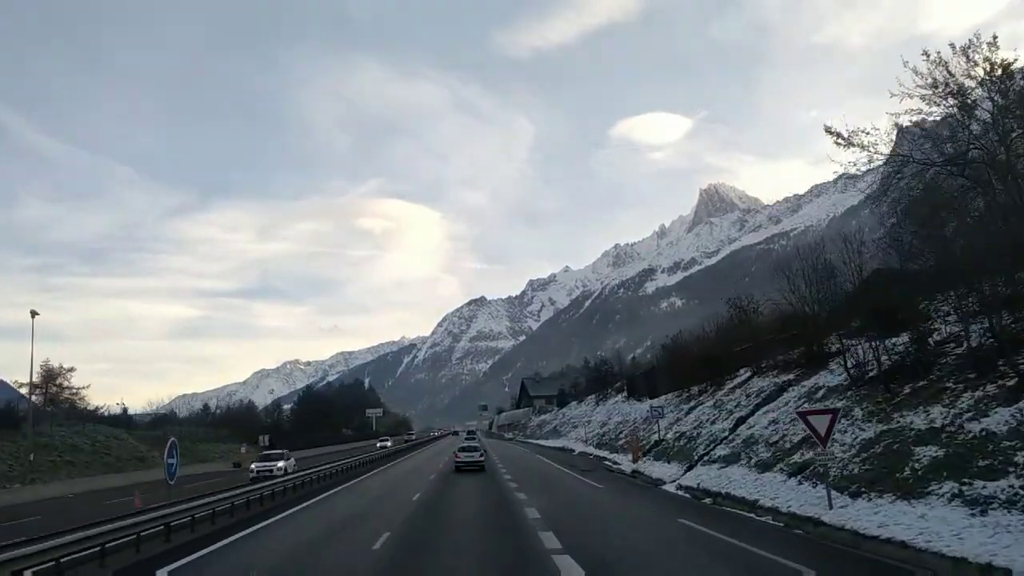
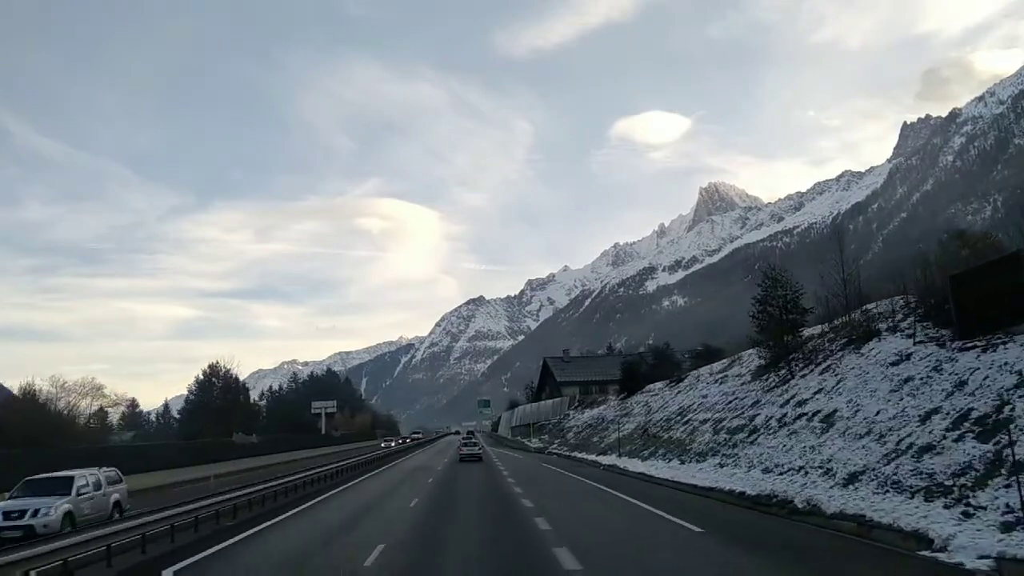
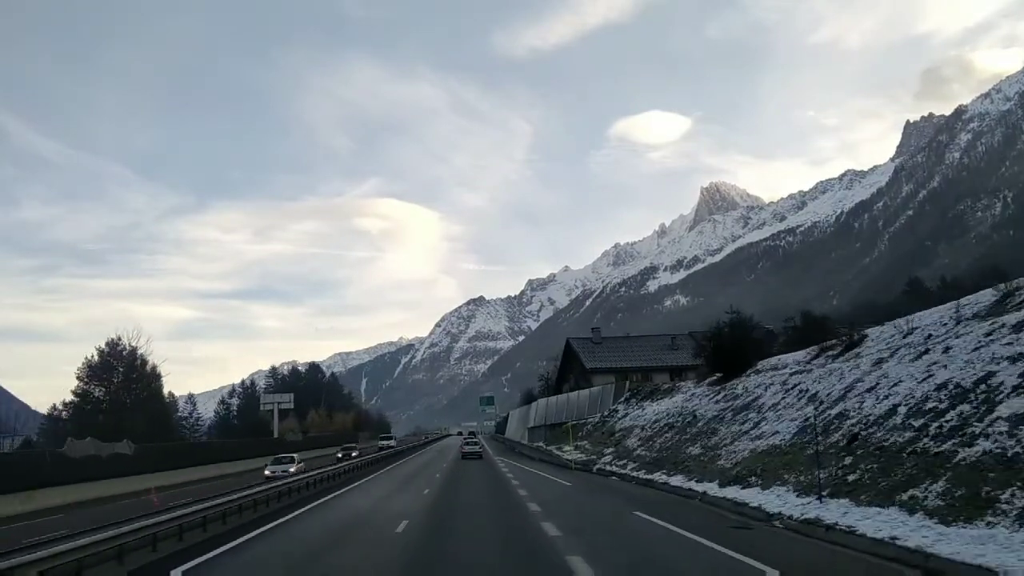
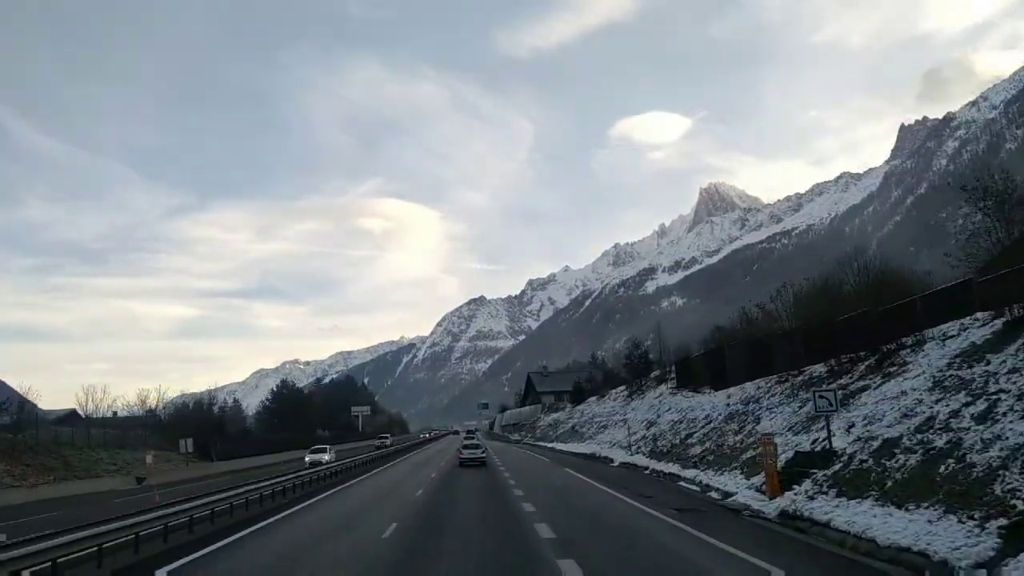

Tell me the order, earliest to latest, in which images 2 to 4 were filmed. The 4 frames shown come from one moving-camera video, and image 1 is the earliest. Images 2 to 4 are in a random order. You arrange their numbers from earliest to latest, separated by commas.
4, 2, 3
